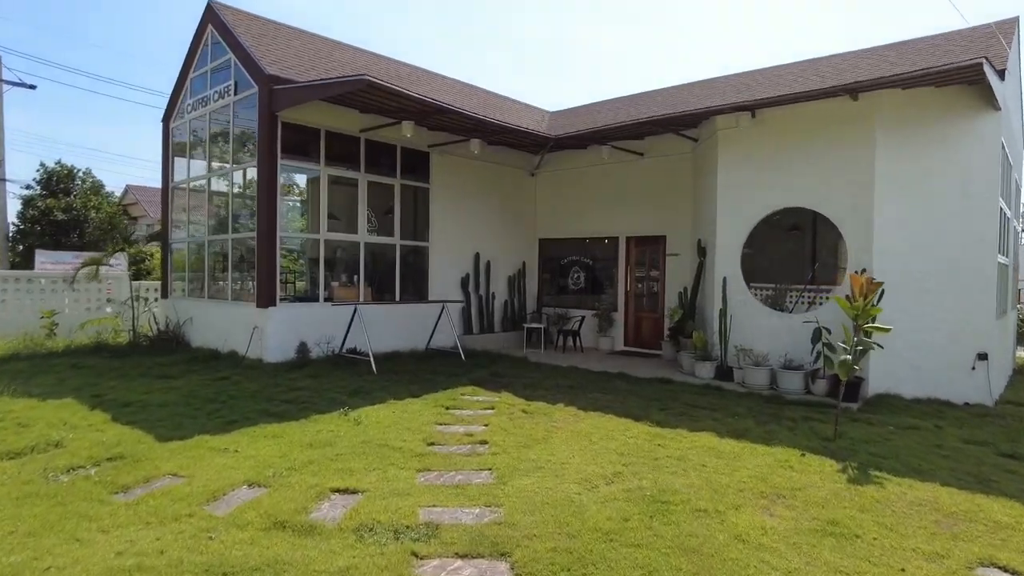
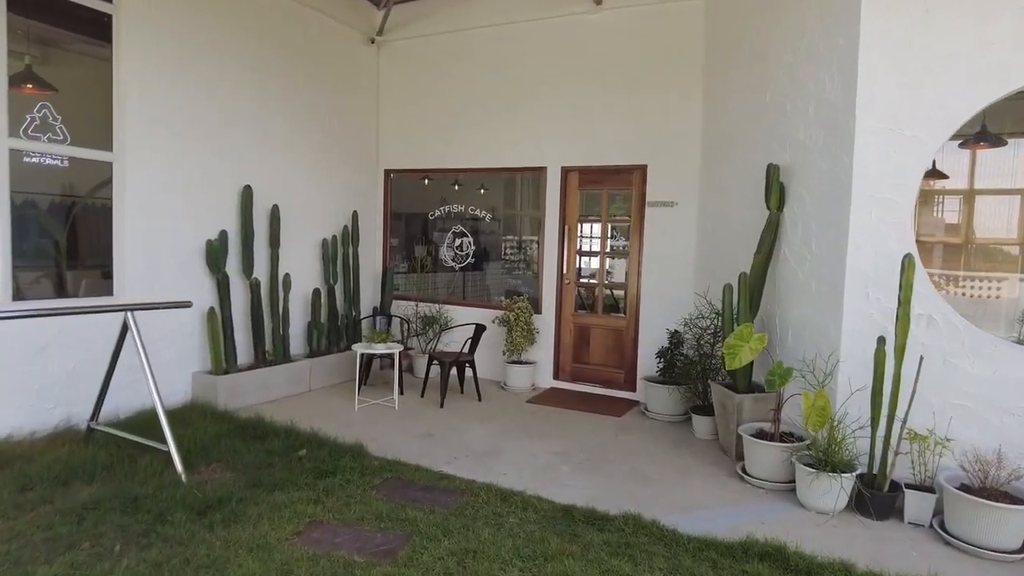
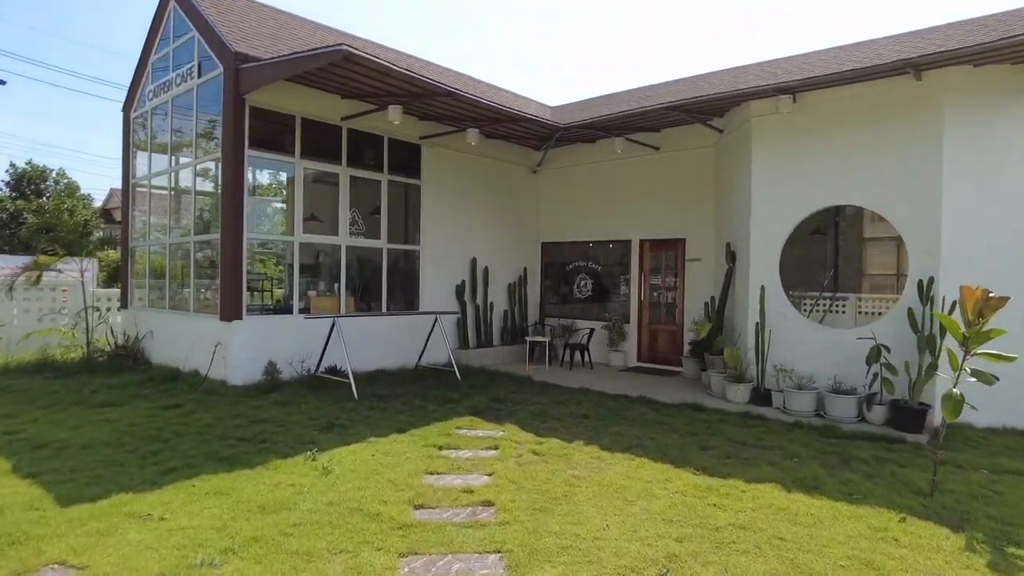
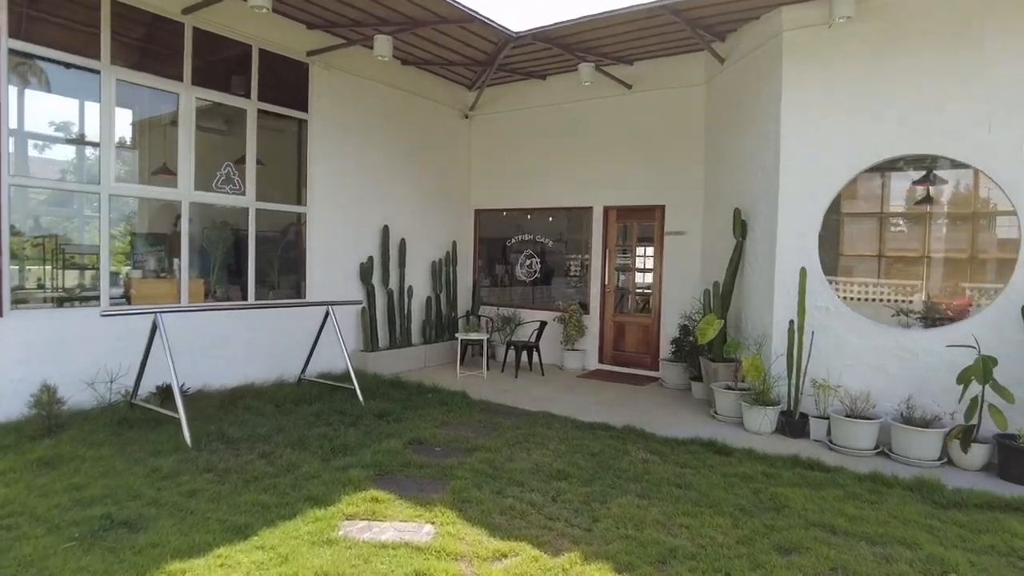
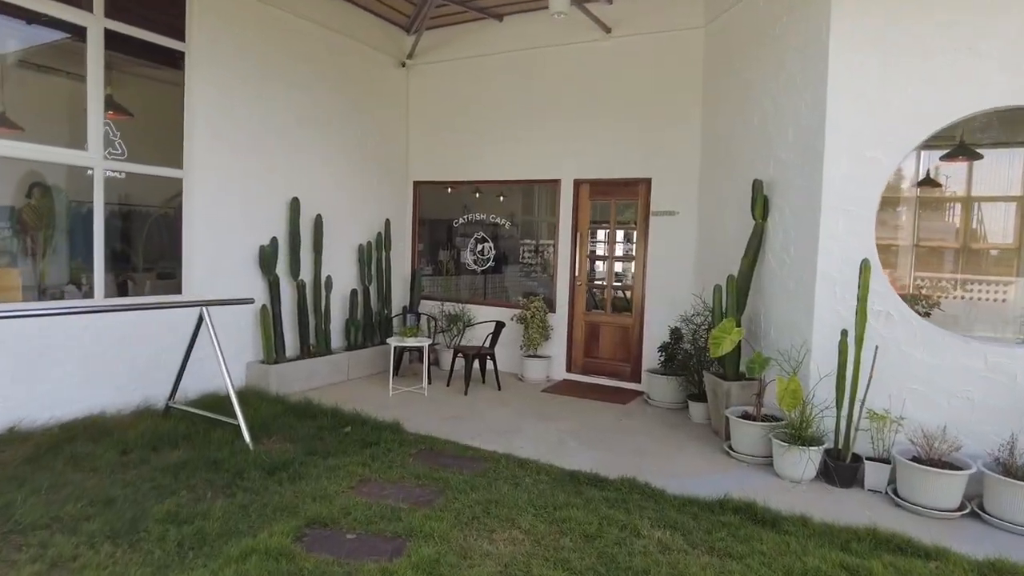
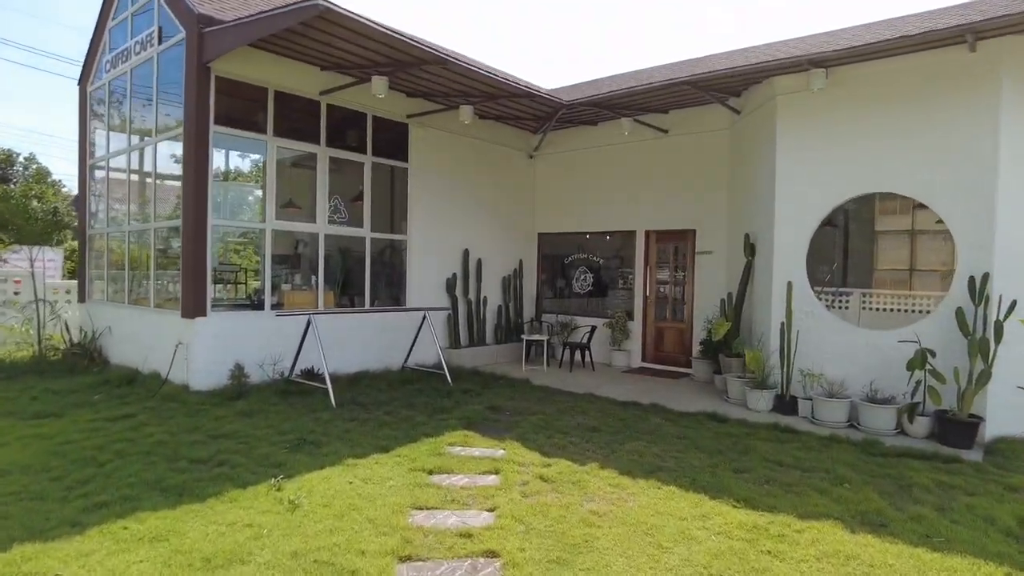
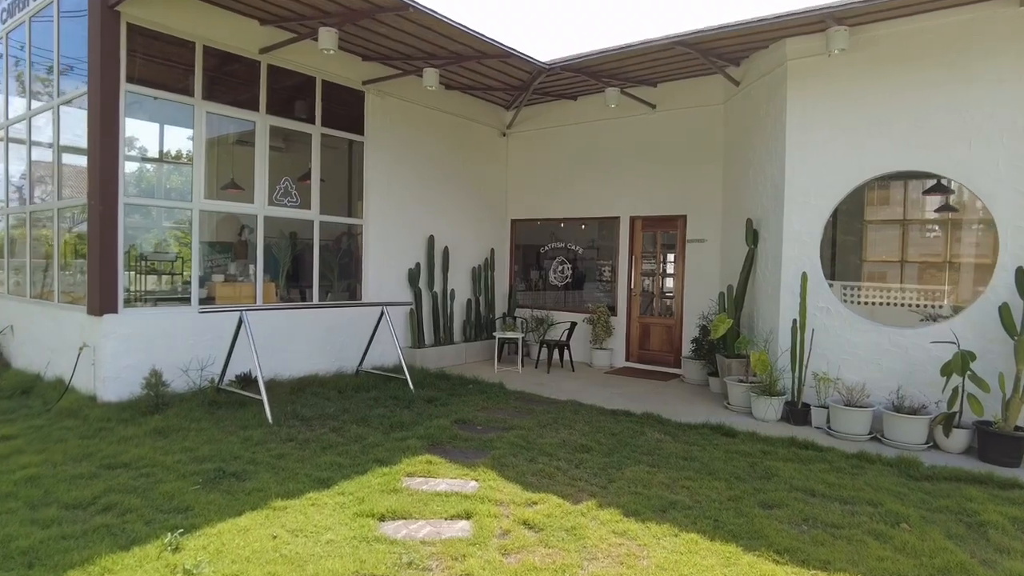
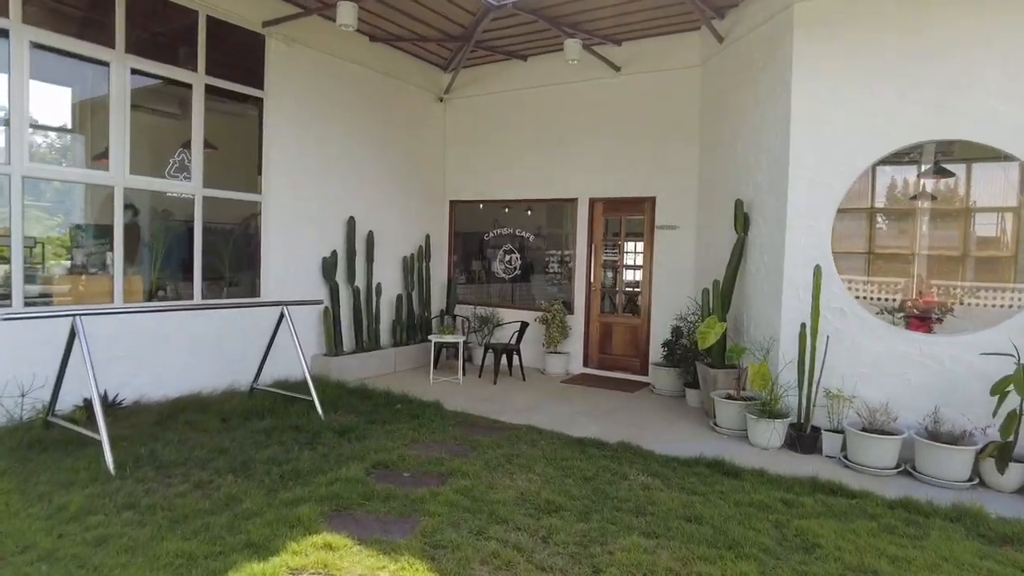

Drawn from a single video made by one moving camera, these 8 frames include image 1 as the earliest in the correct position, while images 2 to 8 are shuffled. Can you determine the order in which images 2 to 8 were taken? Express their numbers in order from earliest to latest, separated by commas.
3, 6, 7, 4, 8, 5, 2
